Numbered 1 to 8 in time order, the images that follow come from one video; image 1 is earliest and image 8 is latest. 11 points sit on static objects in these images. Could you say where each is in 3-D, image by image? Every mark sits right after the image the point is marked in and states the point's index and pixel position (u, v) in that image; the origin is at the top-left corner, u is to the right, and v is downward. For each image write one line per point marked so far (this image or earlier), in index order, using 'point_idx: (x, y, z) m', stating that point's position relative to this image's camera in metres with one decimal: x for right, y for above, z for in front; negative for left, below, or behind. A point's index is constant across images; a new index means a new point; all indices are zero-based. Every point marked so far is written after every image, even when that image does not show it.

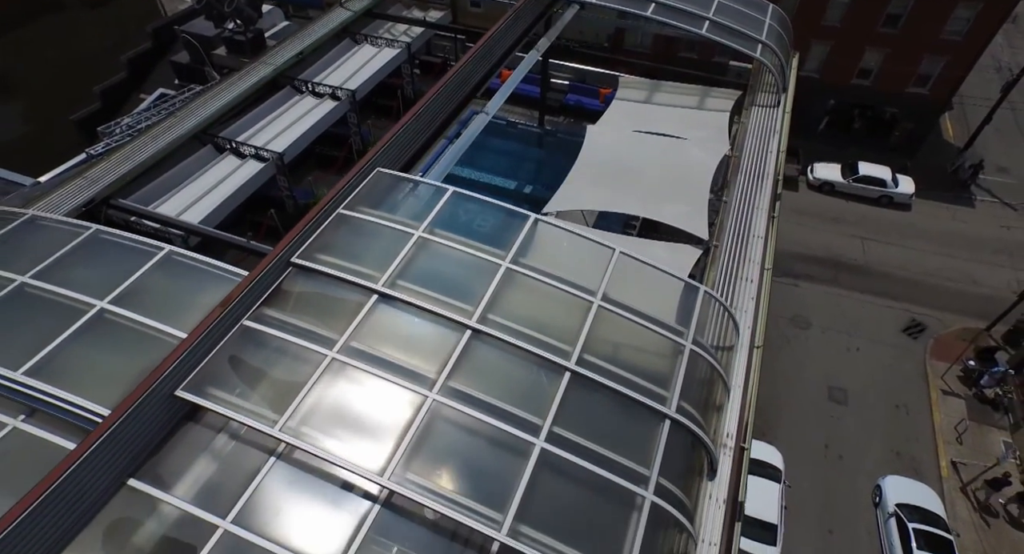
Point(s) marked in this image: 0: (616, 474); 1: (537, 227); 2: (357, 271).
0: (+1.5, -2.6, +8.6) m
1: (+0.4, +1.0, +11.5) m
2: (-2.6, +0.2, +10.3) m
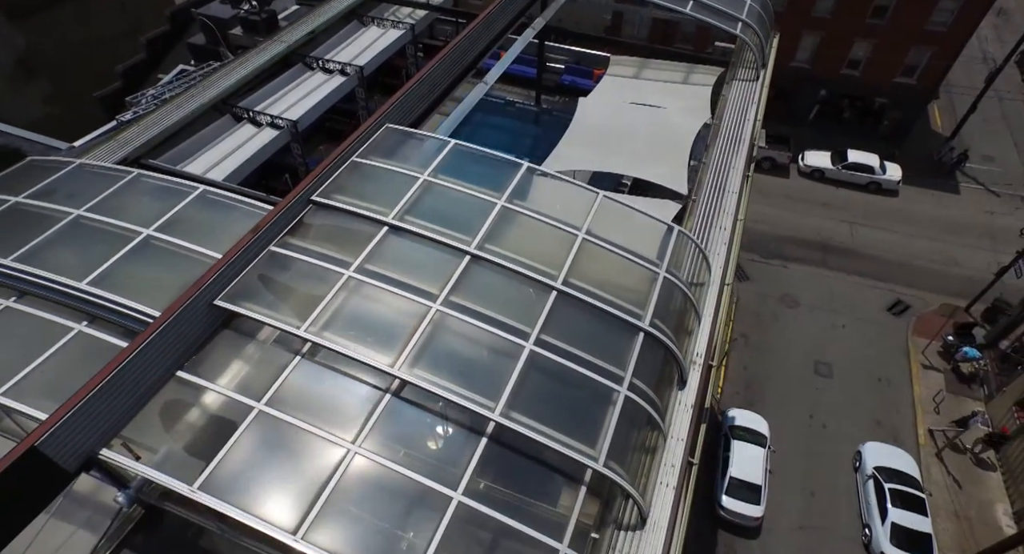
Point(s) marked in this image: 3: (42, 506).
0: (+1.4, -1.5, +10.0) m
1: (+0.3, +2.2, +12.8) m
2: (-2.7, +1.4, +11.6) m
3: (-6.4, -3.2, +8.1) m
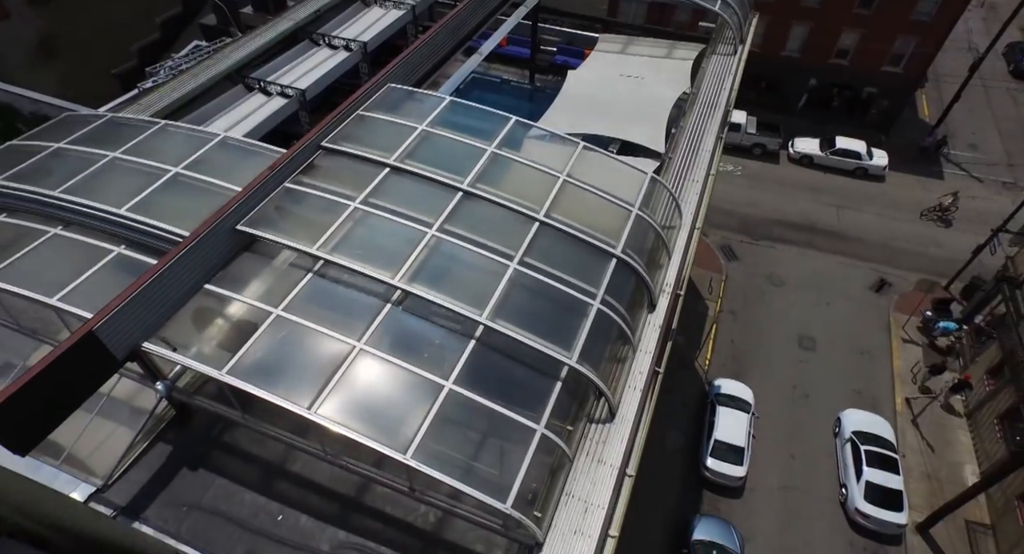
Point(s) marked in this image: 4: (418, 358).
0: (+1.1, -0.2, +11.3) m
1: (+0.1, +3.5, +14.1) m
2: (-2.9, +2.7, +12.9) m
3: (-6.6, -1.9, +9.4) m
4: (-1.6, -1.3, +10.2) m
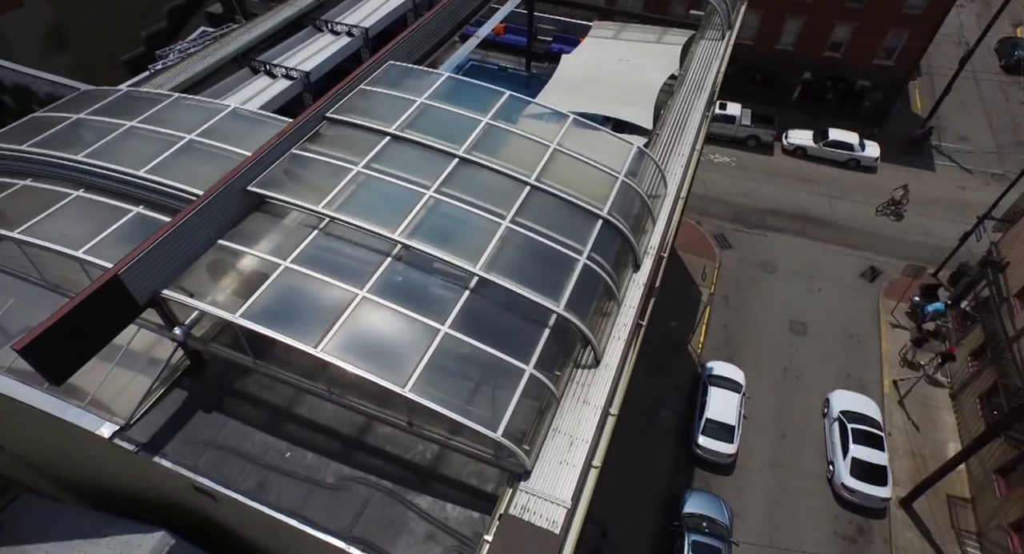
0: (+1.0, +0.6, +12.1) m
1: (0.0, +4.3, +14.9) m
2: (-3.1, +3.5, +13.7) m
3: (-6.8, -1.0, +10.2) m
4: (-1.7, -0.4, +11.0) m
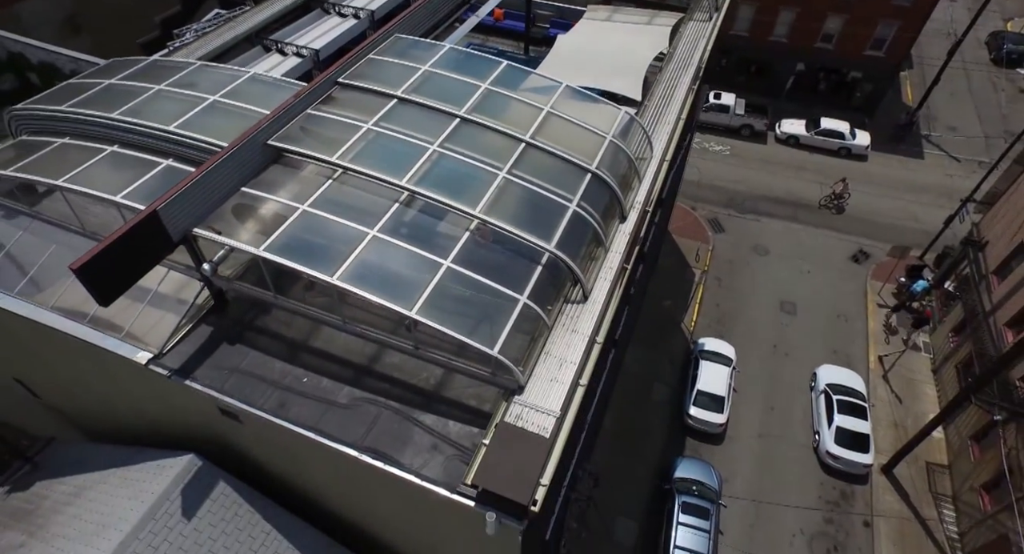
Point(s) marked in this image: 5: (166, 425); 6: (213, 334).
0: (+0.9, +1.8, +13.3) m
1: (-0.1, +5.4, +16.1) m
2: (-3.1, +4.6, +14.9) m
3: (-6.8, +0.1, +11.4) m
4: (-1.8, +0.7, +12.2) m
5: (-8.1, -3.5, +14.3) m
6: (-6.3, -1.2, +12.8) m
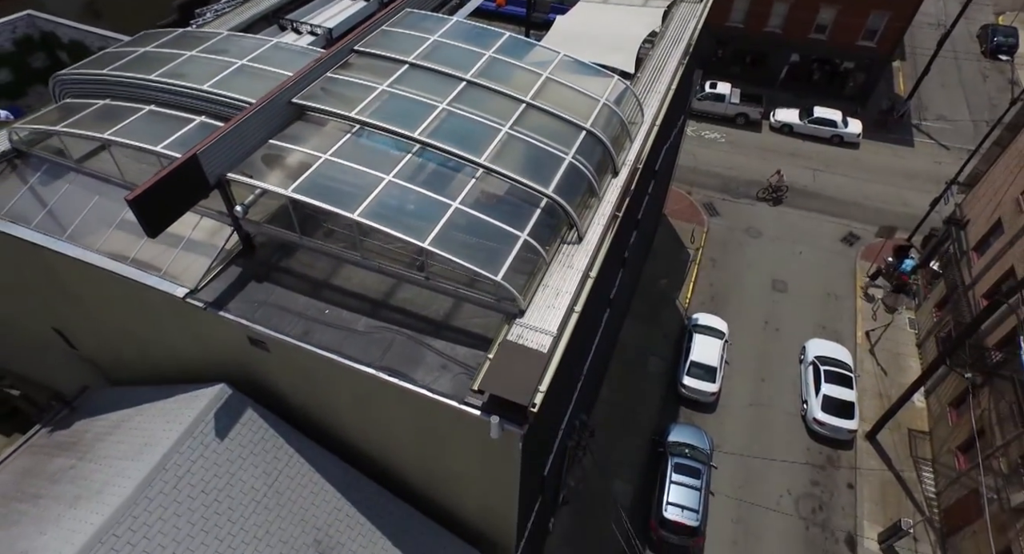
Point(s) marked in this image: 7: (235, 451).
0: (+0.9, +3.0, +14.6) m
1: (-0.1, +6.7, +17.4) m
2: (-3.1, +5.9, +16.2) m
3: (-6.8, +1.4, +12.8) m
4: (-1.8, +2.0, +13.5) m
5: (-8.1, -2.2, +15.7) m
6: (-6.2, +0.1, +14.2) m
7: (-6.4, -4.0, +14.1) m
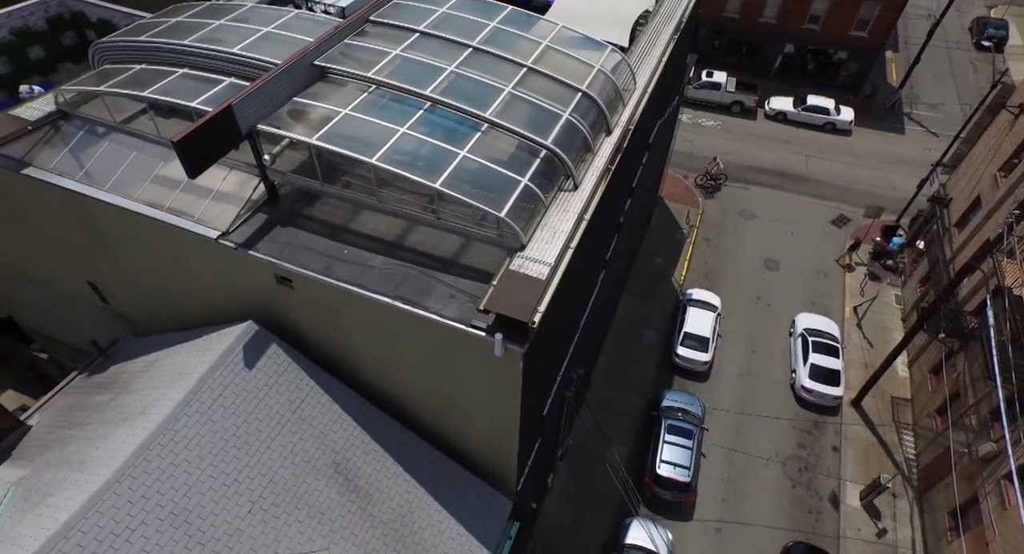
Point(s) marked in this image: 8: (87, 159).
0: (+1.0, +4.4, +16.0) m
1: (0.0, +8.1, +18.9) m
2: (-3.0, +7.3, +17.7) m
3: (-6.8, +2.8, +14.2) m
4: (-1.7, +3.3, +14.9) m
5: (-8.0, -0.8, +17.1) m
6: (-6.2, +1.5, +15.6) m
7: (-6.4, -2.6, +15.6) m
8: (-12.1, +3.4, +17.4) m
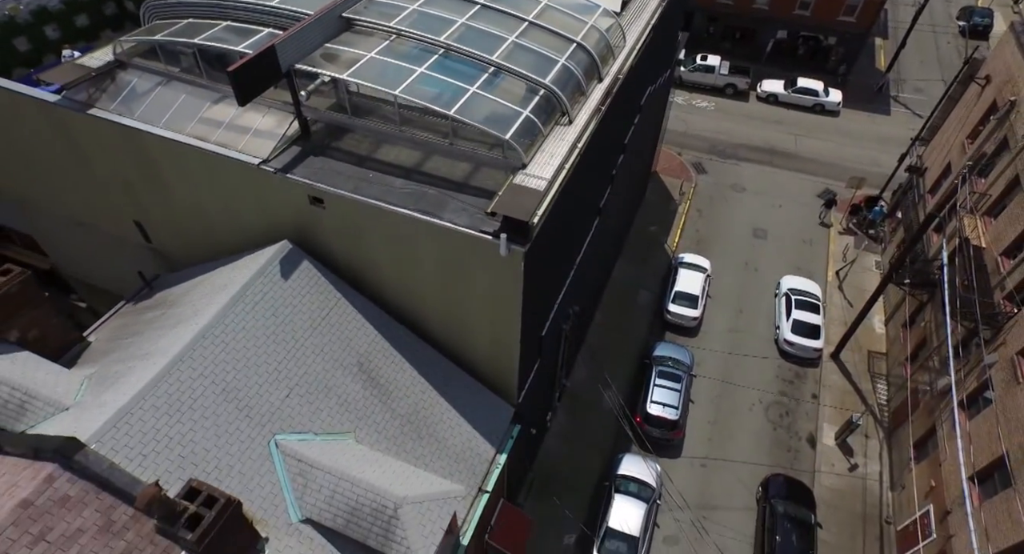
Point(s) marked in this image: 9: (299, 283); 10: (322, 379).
0: (+1.1, +6.6, +18.4) m
1: (+0.1, +10.3, +21.2) m
2: (-2.9, +9.5, +20.0) m
3: (-6.7, +5.0, +16.5) m
4: (-1.6, +5.6, +17.3) m
5: (-7.9, +1.5, +19.4) m
6: (-6.1, +3.7, +18.0) m
7: (-6.3, -0.4, +17.9) m
8: (-12.0, +5.6, +19.8) m
9: (-6.2, -0.2, +18.0) m
10: (-5.3, -2.9, +17.2) m
